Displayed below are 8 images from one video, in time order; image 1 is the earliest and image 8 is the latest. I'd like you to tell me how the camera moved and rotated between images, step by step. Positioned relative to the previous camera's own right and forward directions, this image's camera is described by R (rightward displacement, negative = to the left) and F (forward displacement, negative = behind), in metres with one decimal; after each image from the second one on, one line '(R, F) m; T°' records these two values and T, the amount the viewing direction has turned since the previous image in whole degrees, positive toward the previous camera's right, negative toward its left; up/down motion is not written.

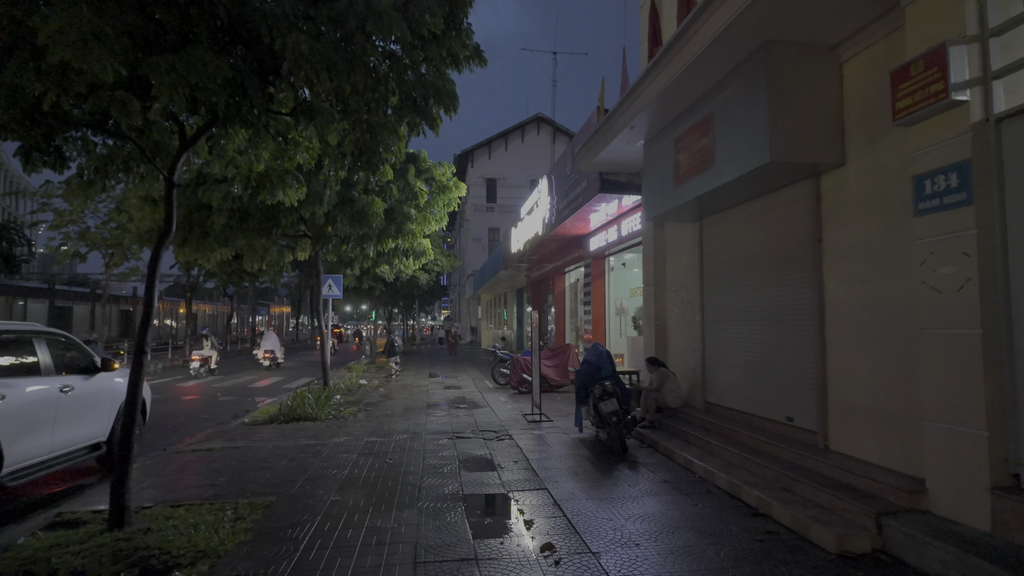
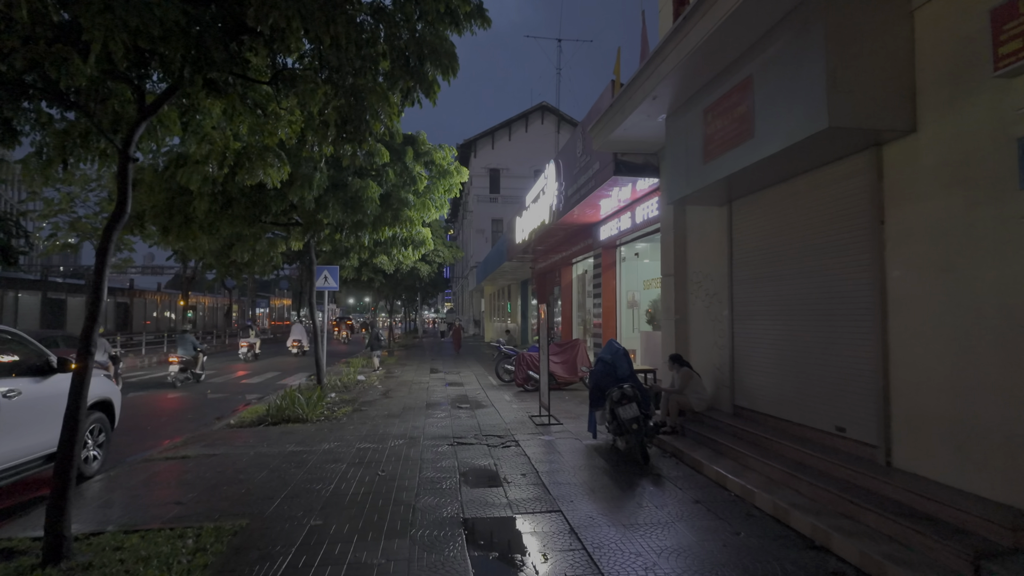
(0.0, +0.8) m; 0°
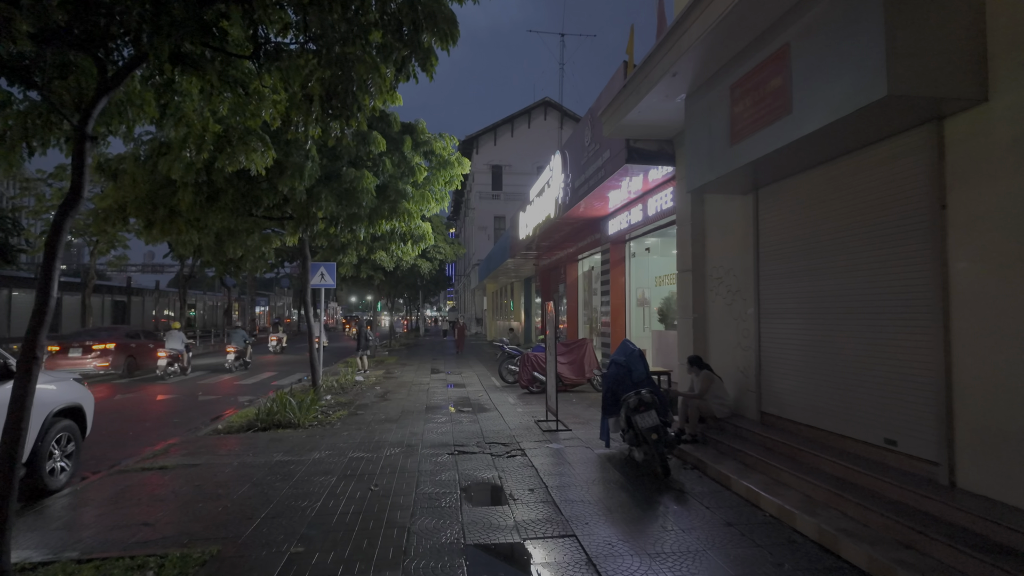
(0.0, +0.6) m; 0°
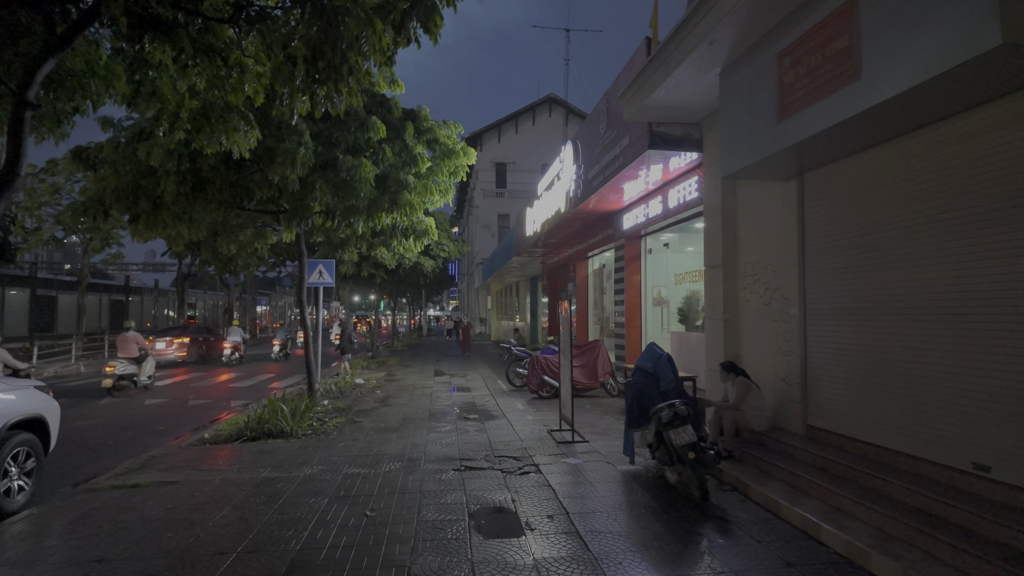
(-0.1, +0.8) m; 0°
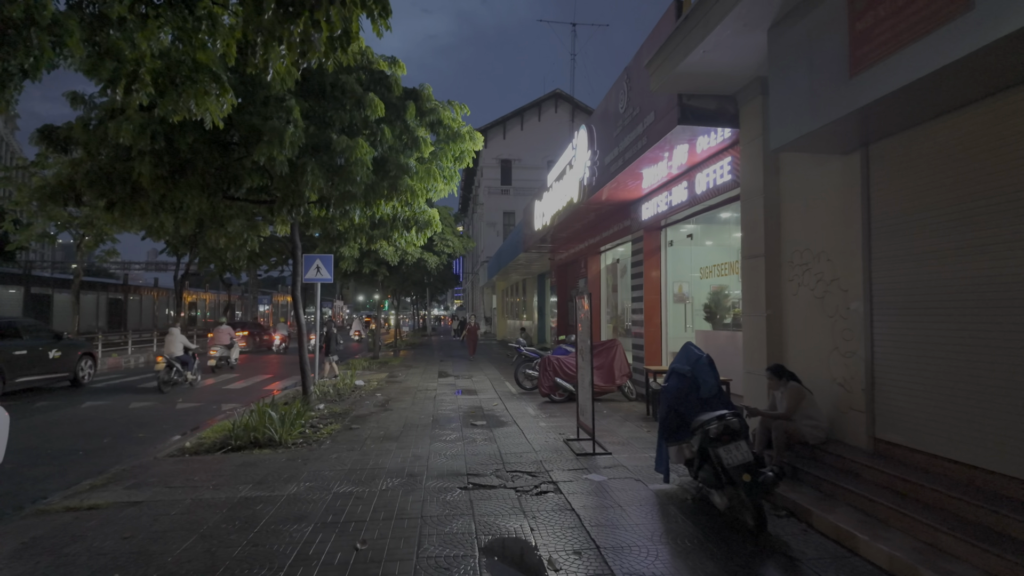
(-0.1, +0.9) m; 0°
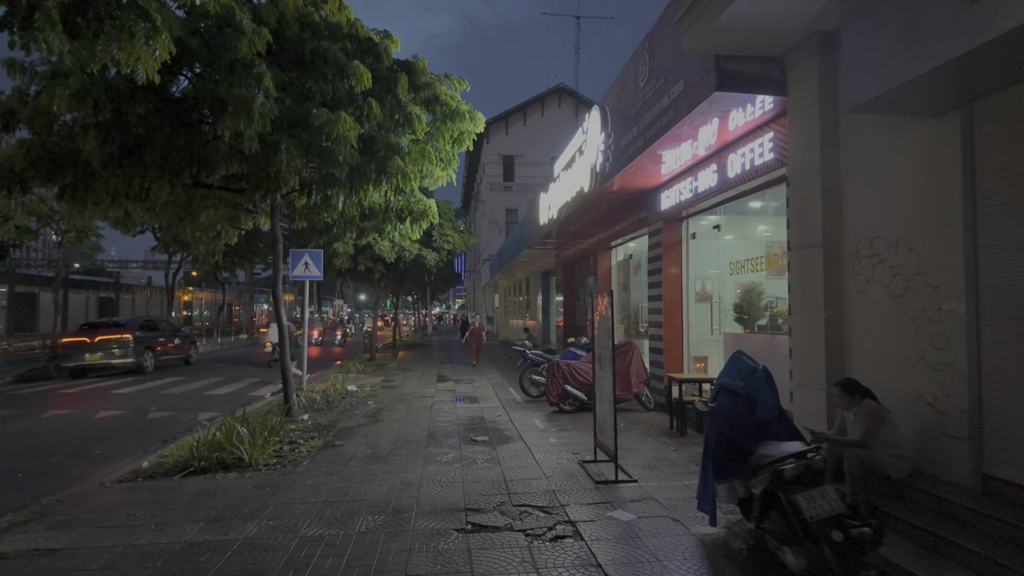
(-0.1, +1.1) m; 0°
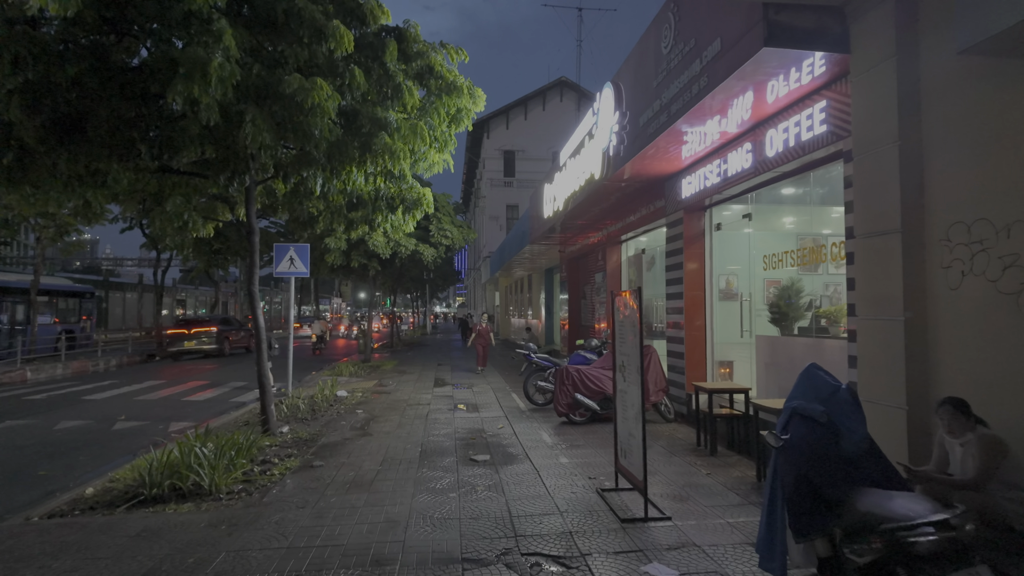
(-0.1, +1.0) m; 0°
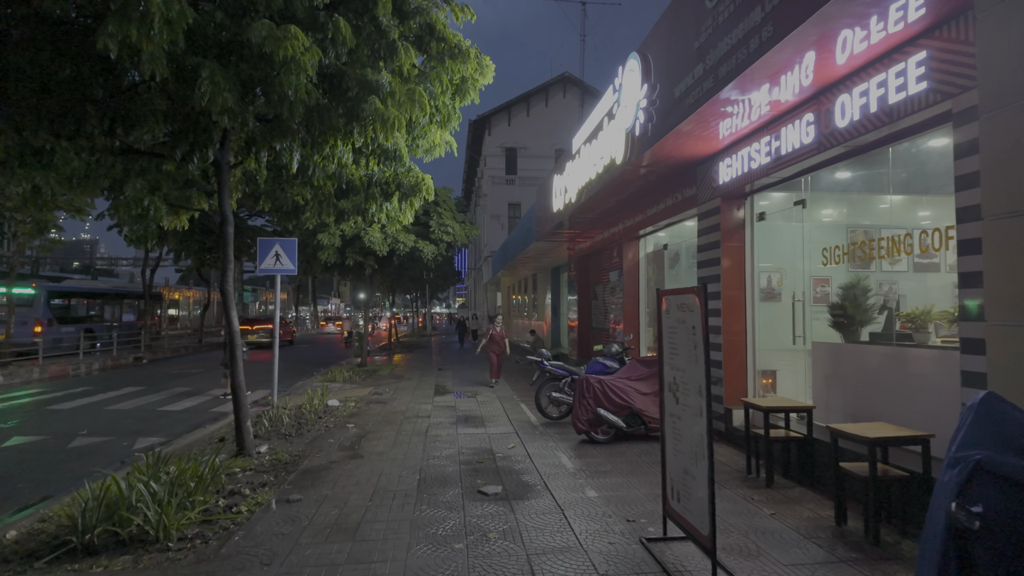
(-0.2, +1.2) m; 0°
